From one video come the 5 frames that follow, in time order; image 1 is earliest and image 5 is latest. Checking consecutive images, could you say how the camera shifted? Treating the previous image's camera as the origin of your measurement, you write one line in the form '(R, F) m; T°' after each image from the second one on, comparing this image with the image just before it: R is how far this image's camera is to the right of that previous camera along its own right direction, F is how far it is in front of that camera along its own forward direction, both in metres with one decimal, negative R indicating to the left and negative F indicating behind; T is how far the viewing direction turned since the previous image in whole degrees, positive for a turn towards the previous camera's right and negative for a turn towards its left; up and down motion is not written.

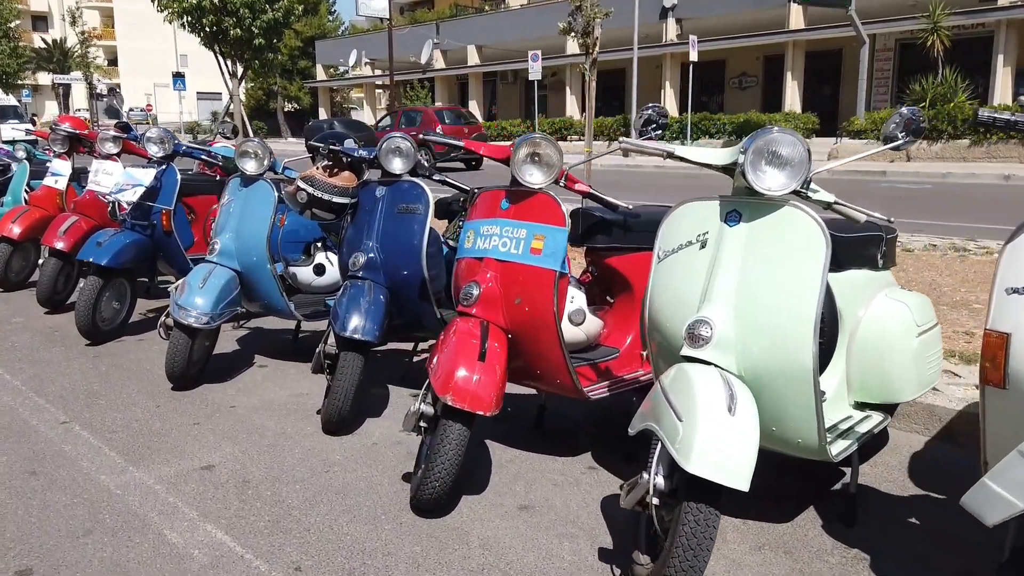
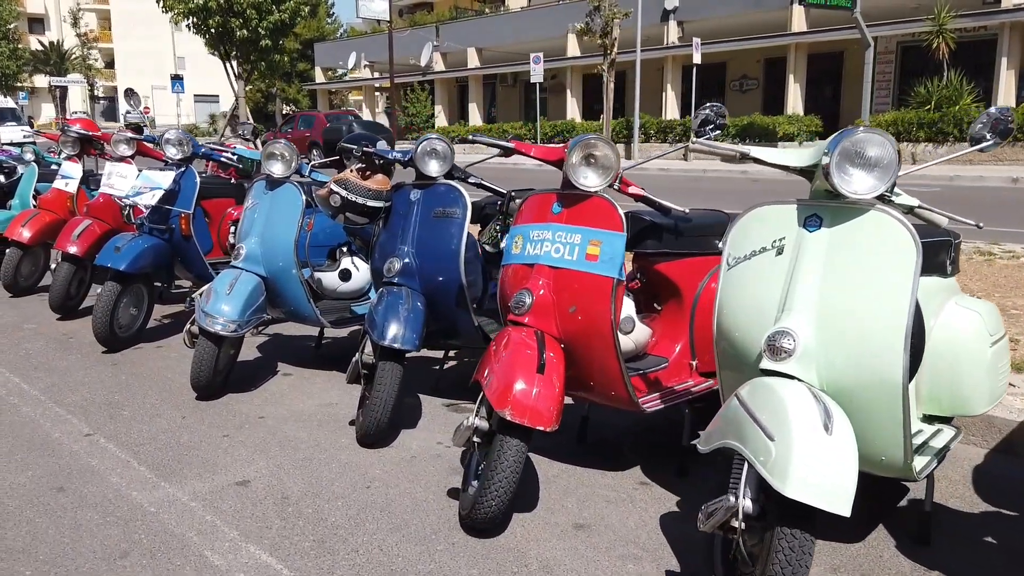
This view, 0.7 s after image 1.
(-0.2, +0.1) m; 0°
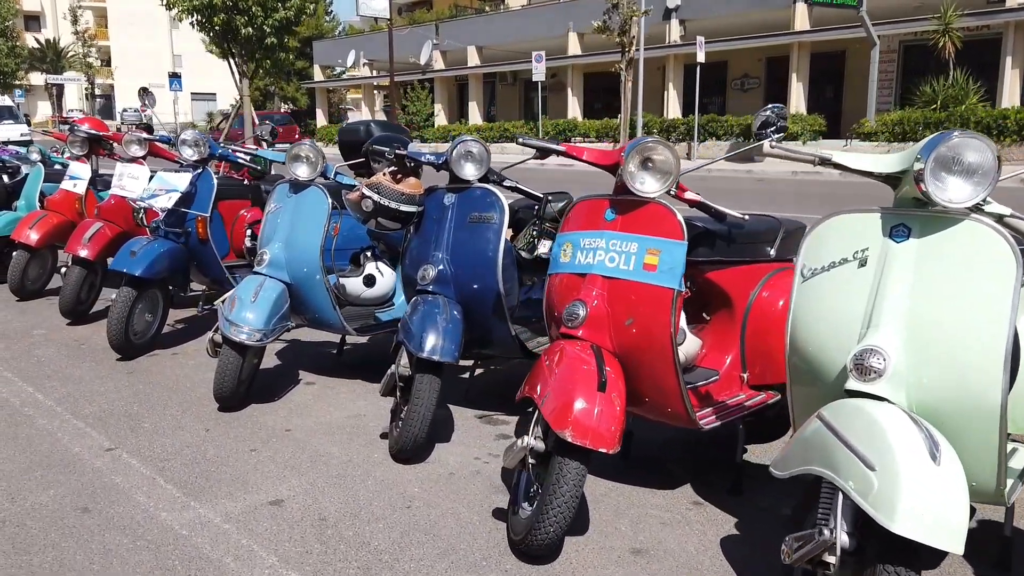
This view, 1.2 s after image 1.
(-0.2, +0.2) m; 0°
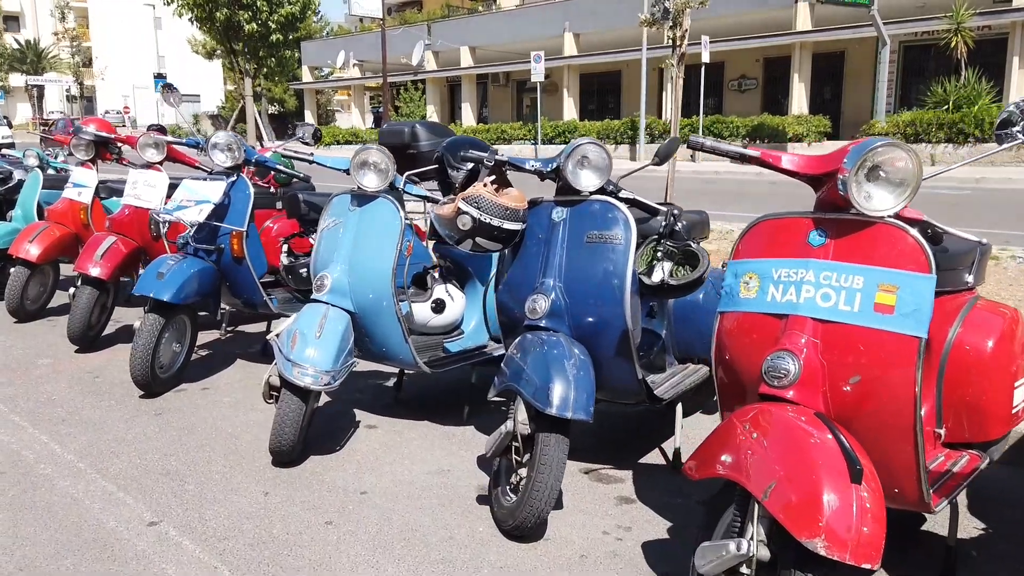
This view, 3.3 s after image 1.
(-0.6, +0.7) m; +1°
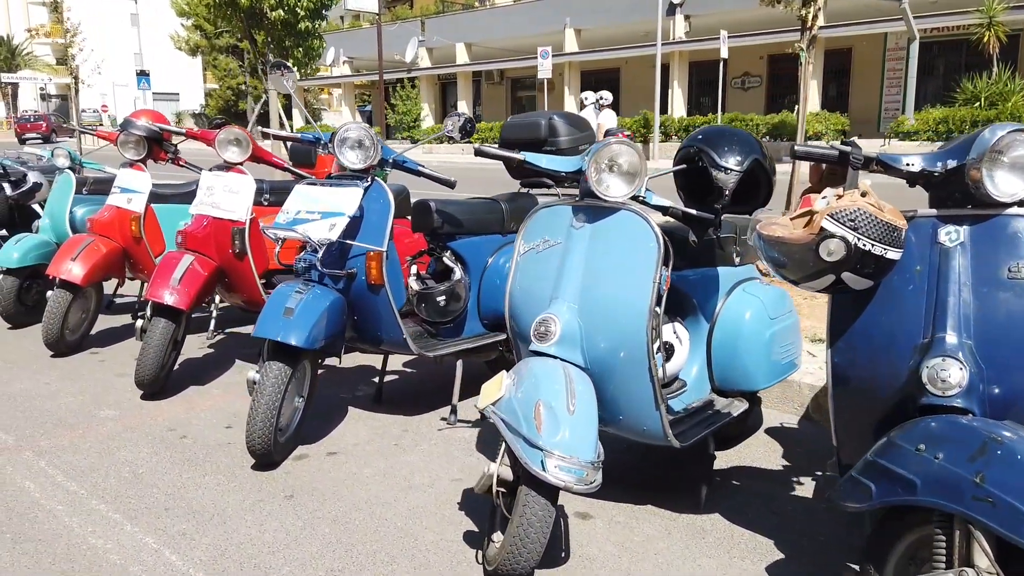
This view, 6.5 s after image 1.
(-1.1, +1.1) m; +1°
